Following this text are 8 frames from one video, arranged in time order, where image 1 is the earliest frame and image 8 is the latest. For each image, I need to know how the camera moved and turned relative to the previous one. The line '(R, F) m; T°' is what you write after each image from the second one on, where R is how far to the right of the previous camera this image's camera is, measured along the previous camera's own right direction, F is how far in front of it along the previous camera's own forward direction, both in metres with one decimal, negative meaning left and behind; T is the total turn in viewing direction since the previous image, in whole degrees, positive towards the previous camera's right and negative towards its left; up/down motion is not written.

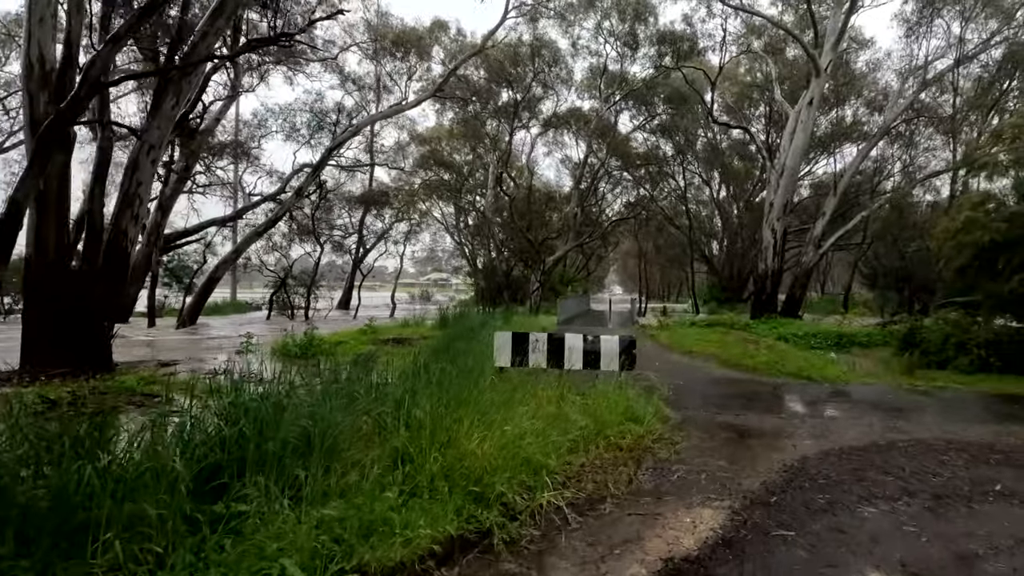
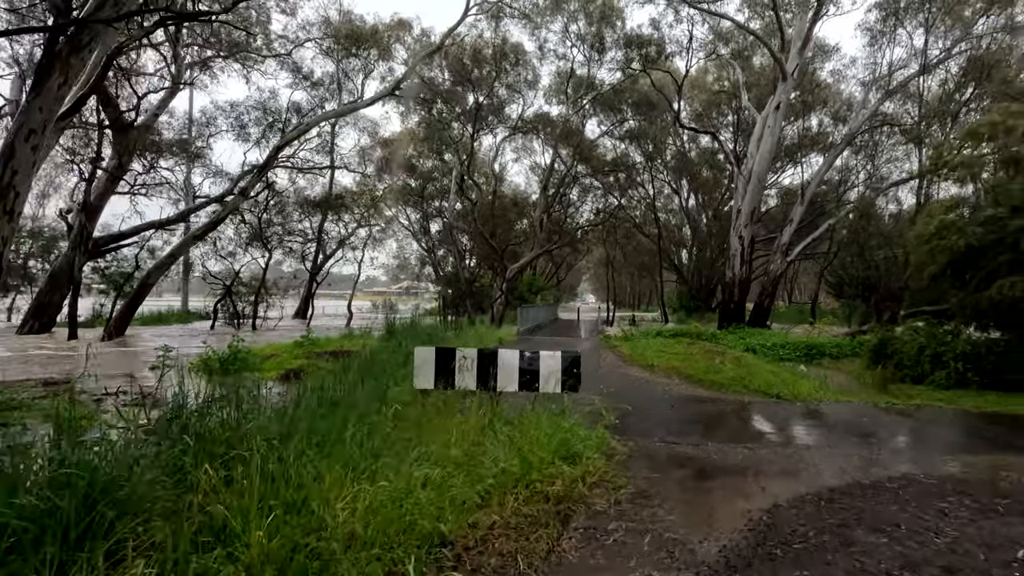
(+0.6, +1.0) m; +3°
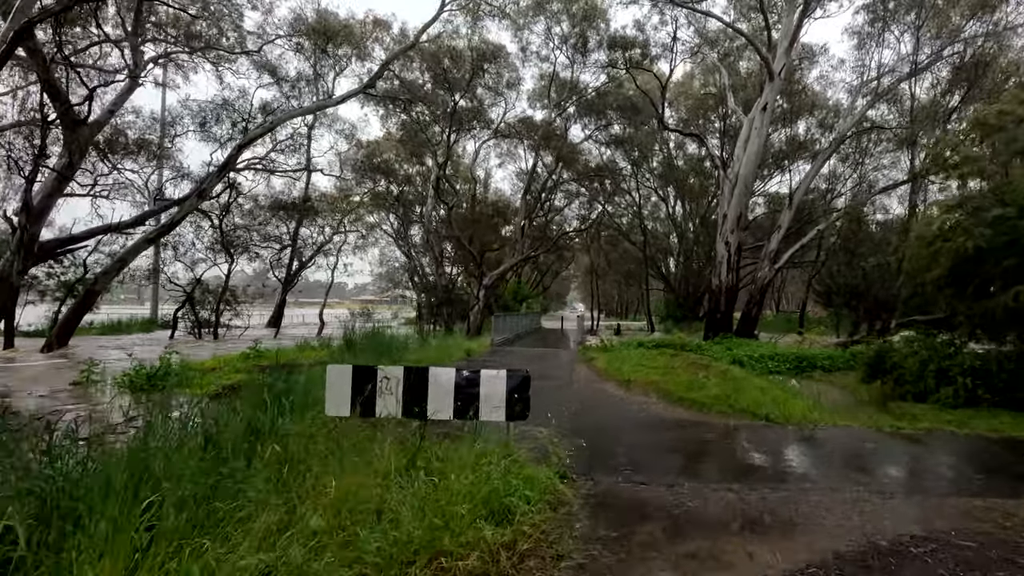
(+0.5, +1.1) m; +1°
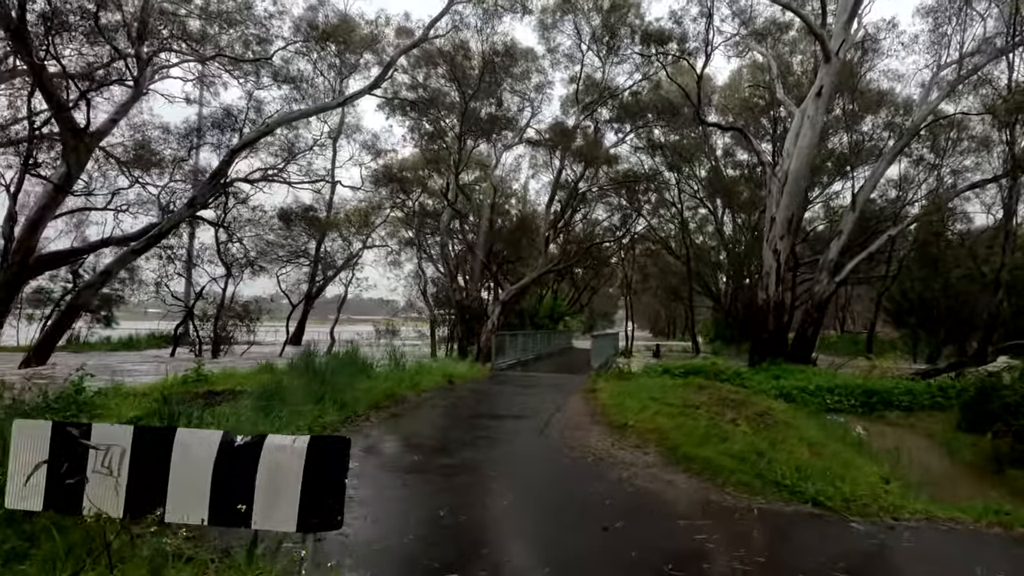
(+1.2, +2.3) m; -5°
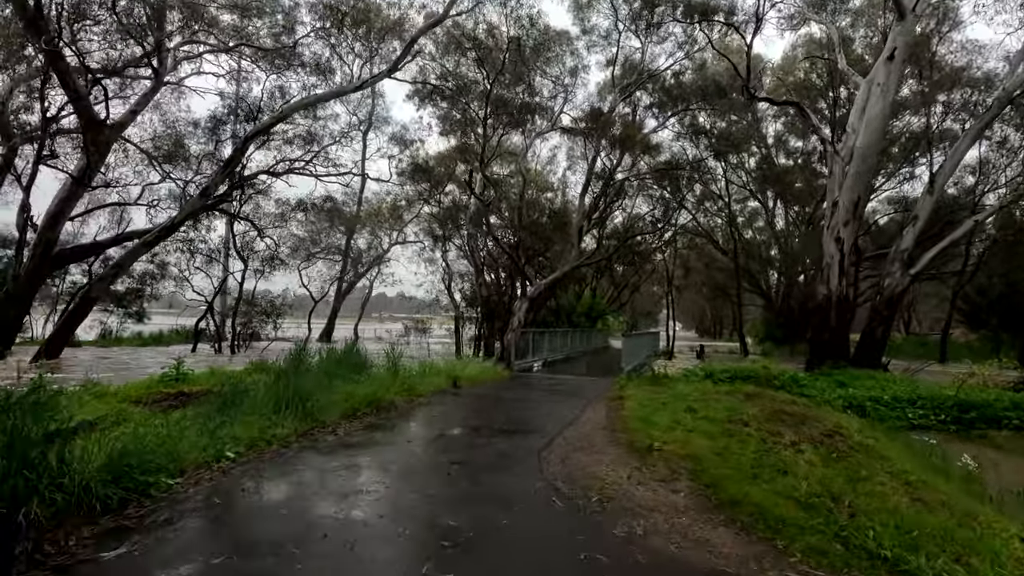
(+0.5, +1.5) m; -5°
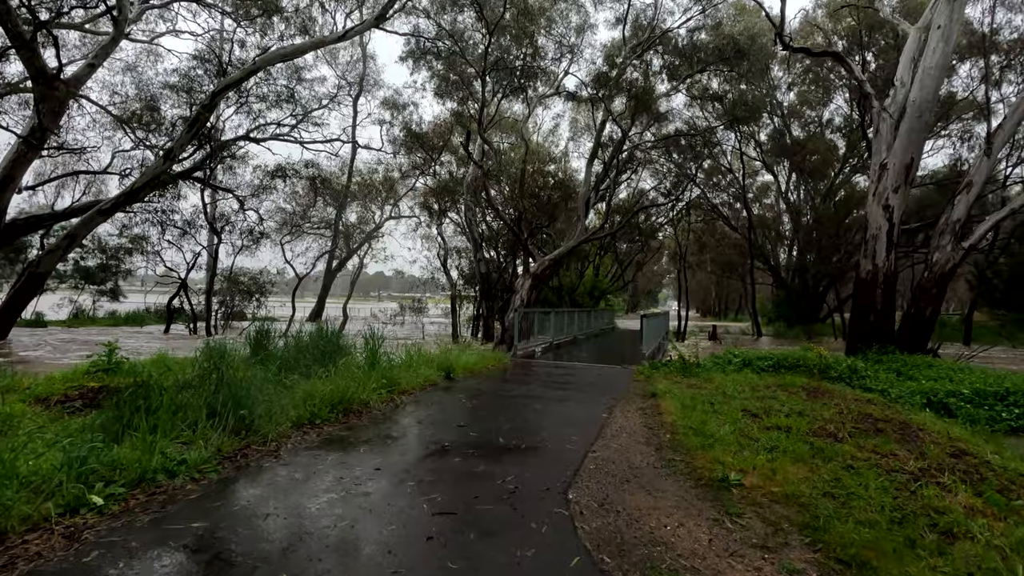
(-0.1, +1.7) m; 0°
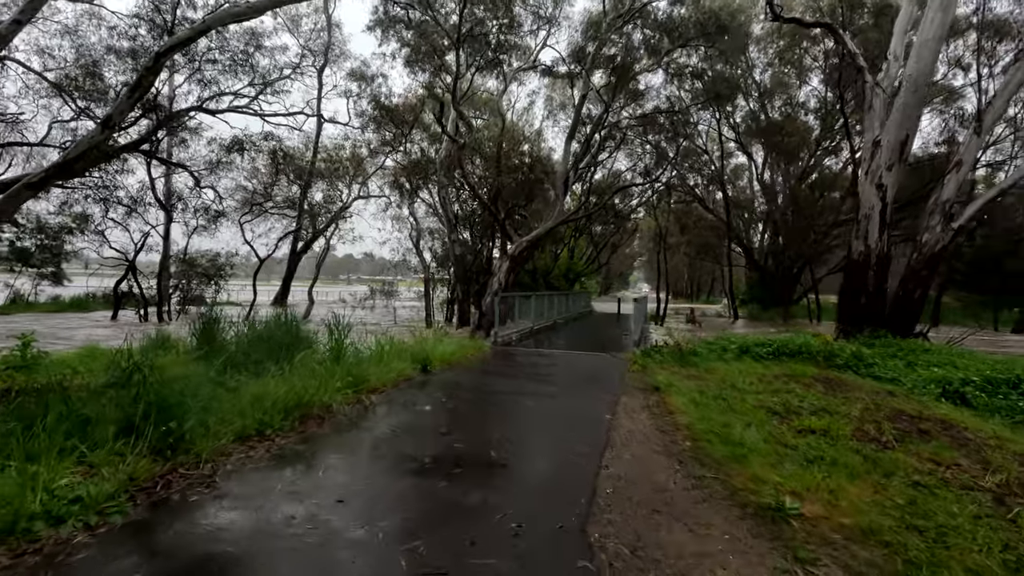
(-0.2, +0.9) m; +3°
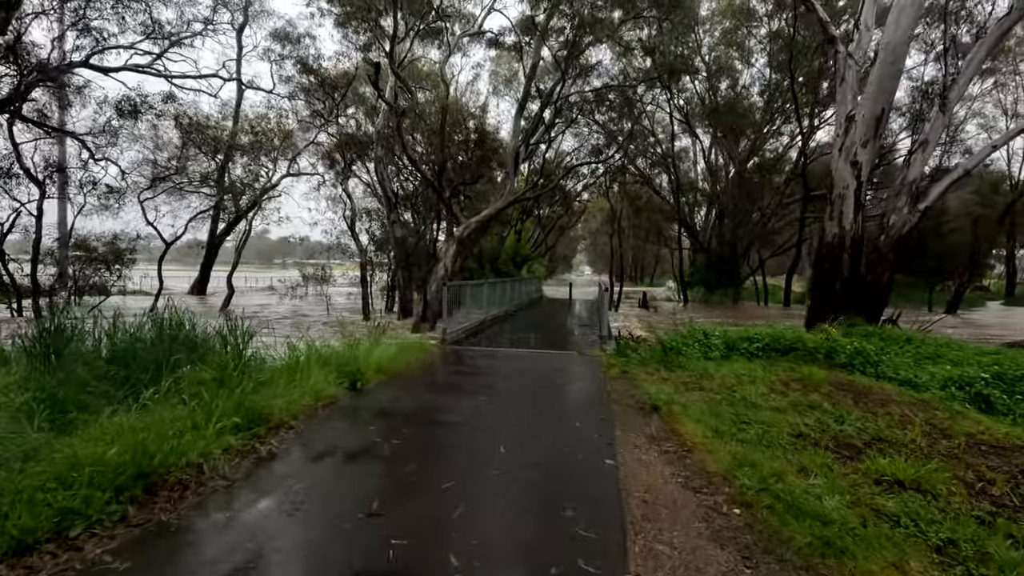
(-0.1, +1.5) m; +6°
